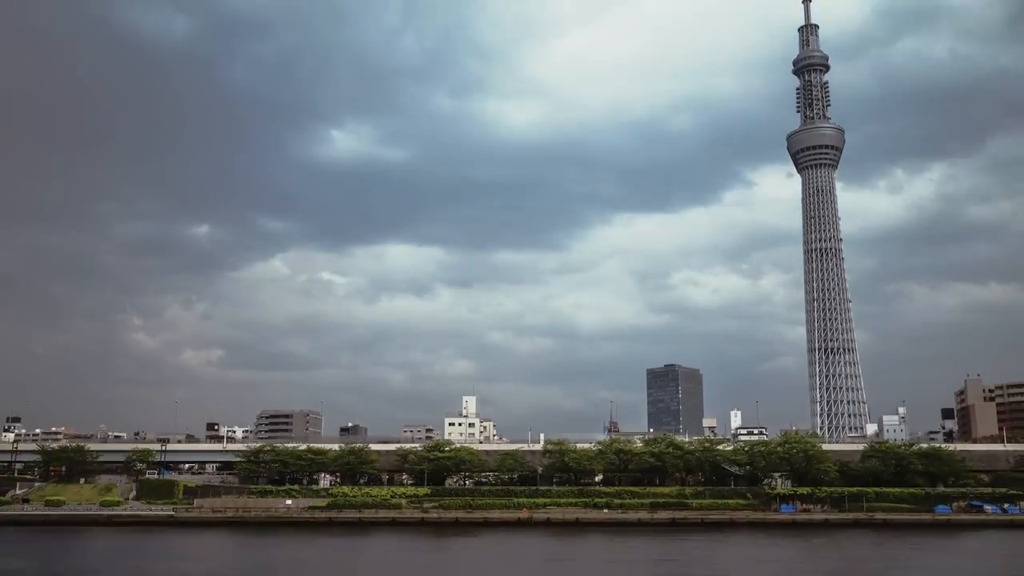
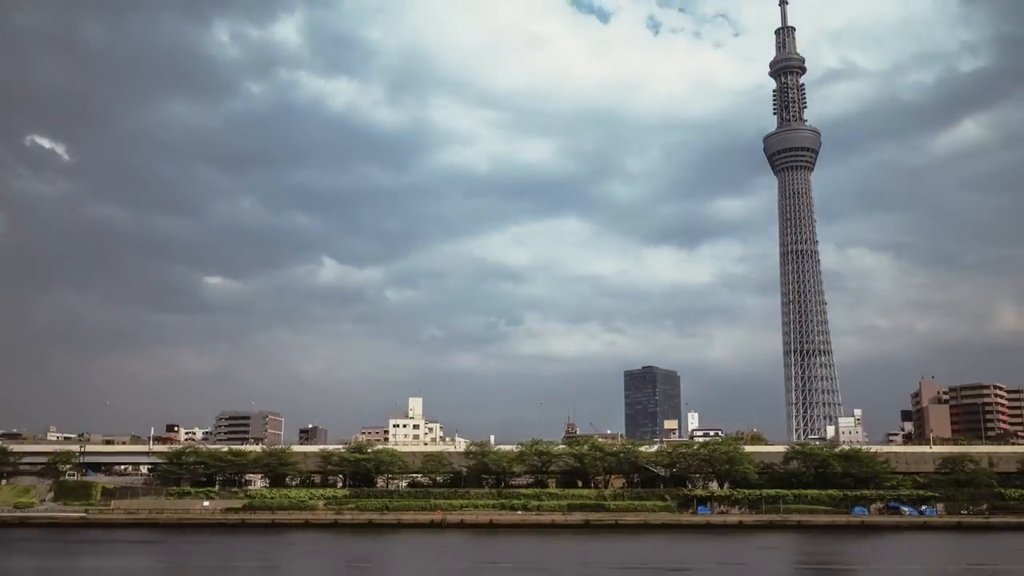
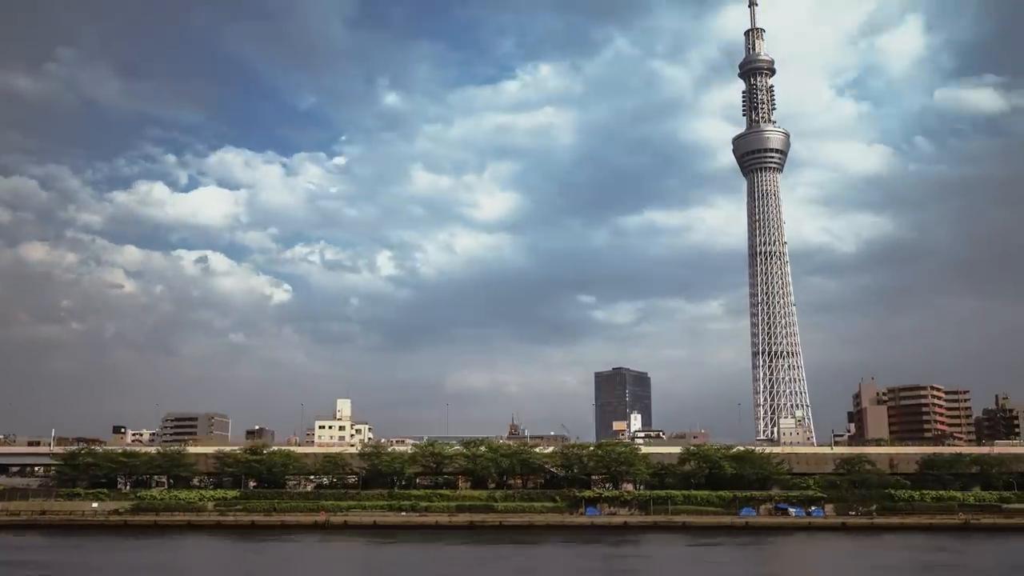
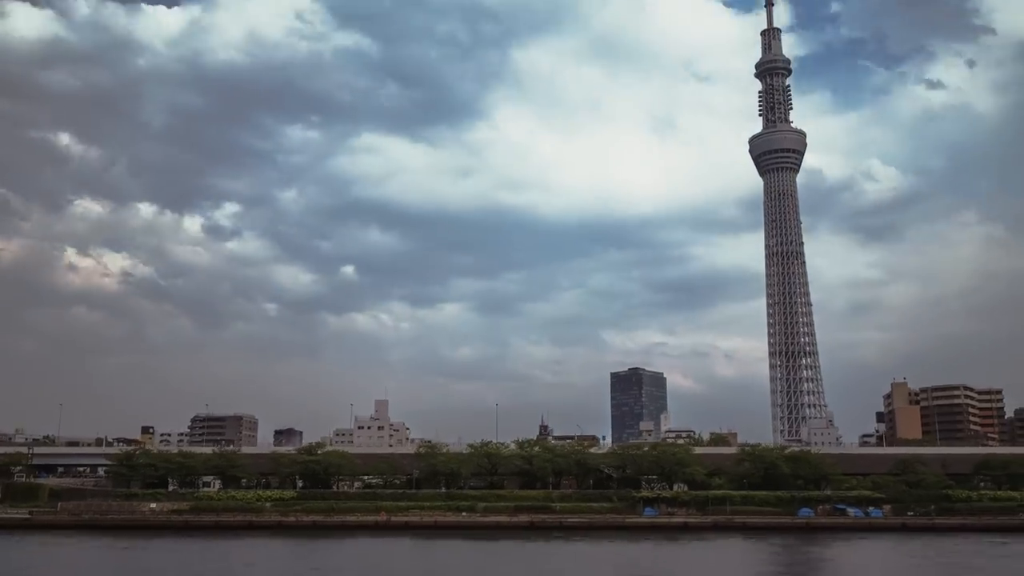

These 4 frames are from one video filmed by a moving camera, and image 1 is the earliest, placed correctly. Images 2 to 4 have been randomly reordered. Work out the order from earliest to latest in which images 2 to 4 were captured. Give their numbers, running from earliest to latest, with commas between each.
2, 4, 3
